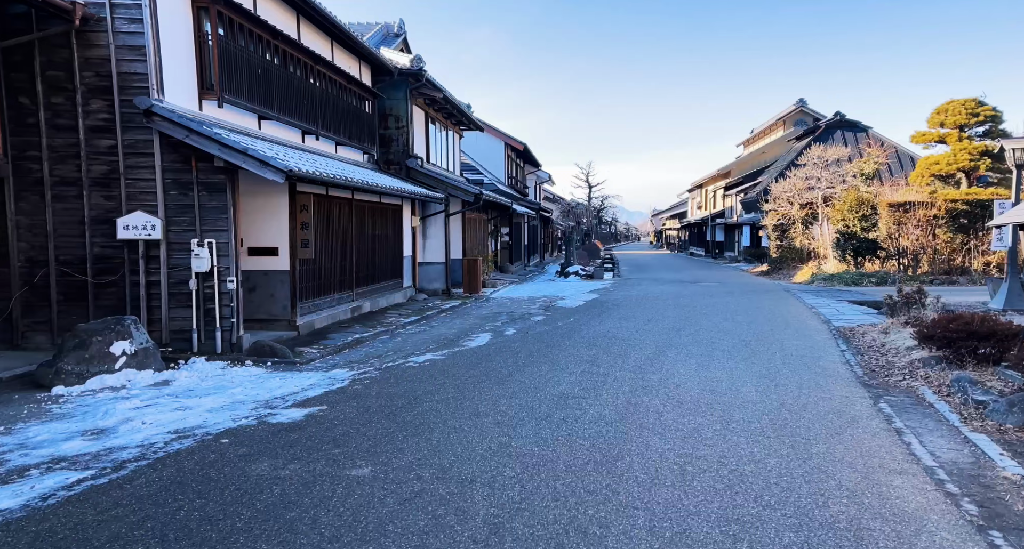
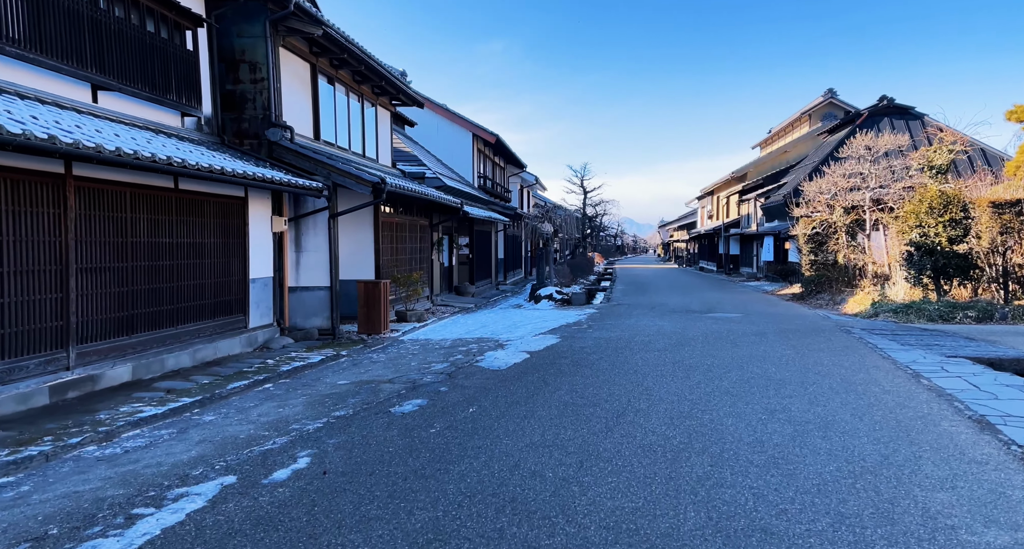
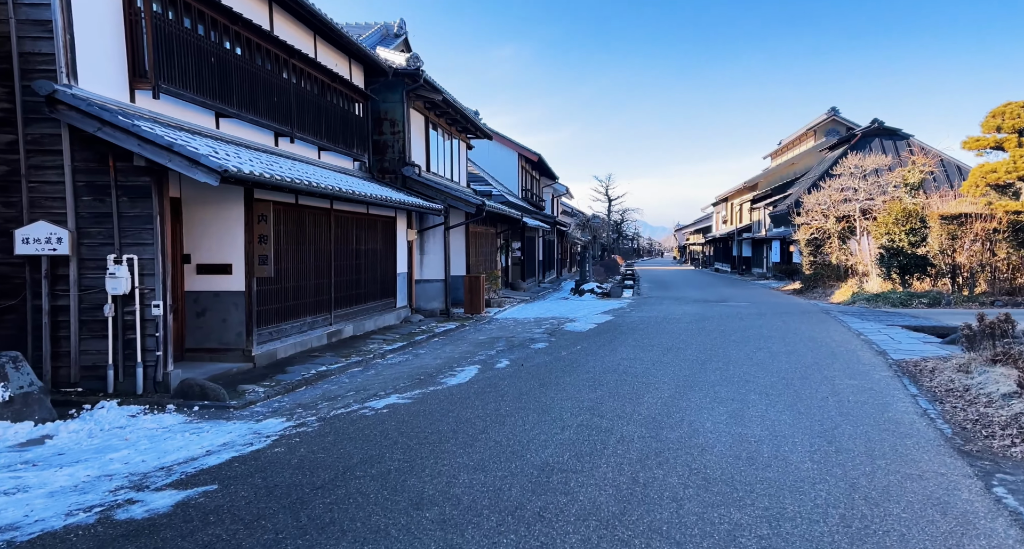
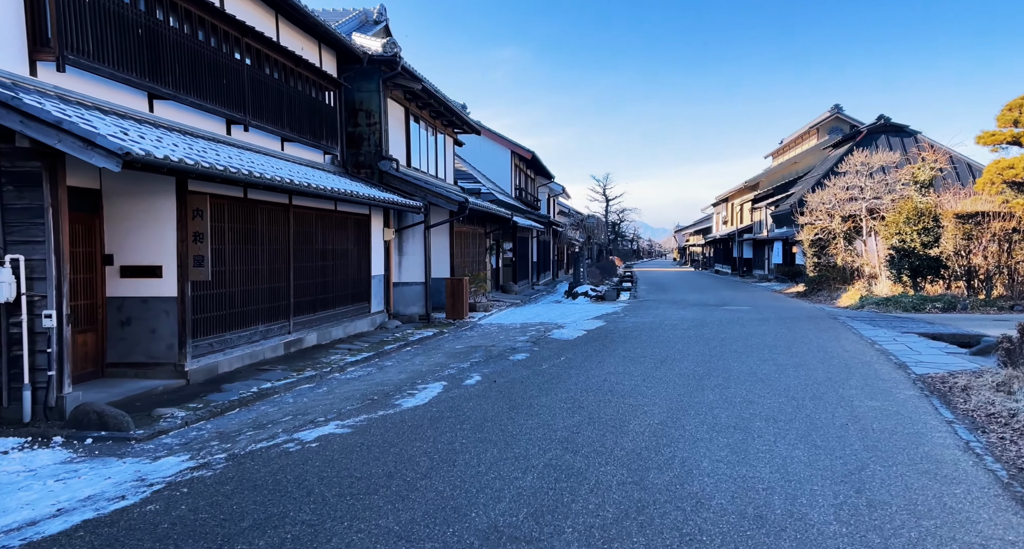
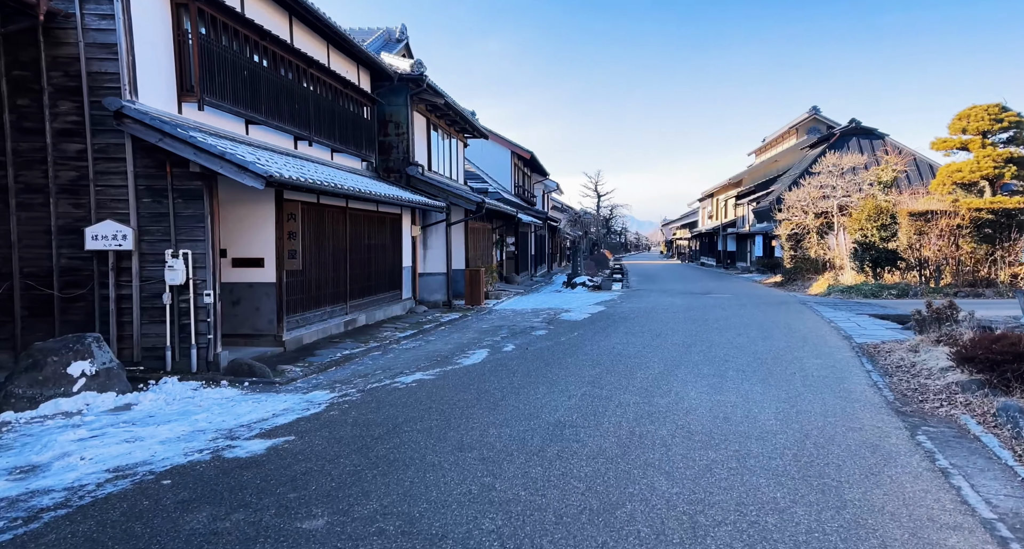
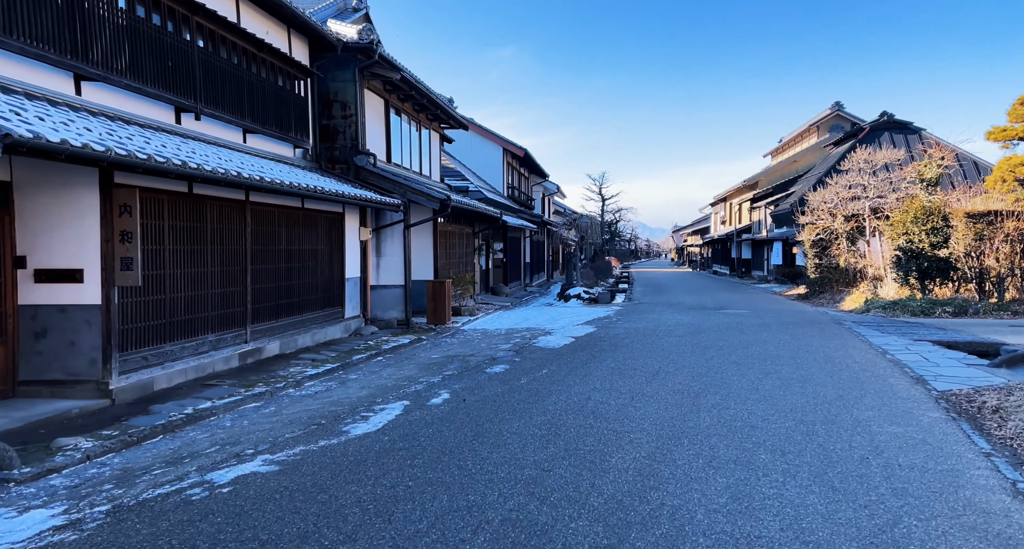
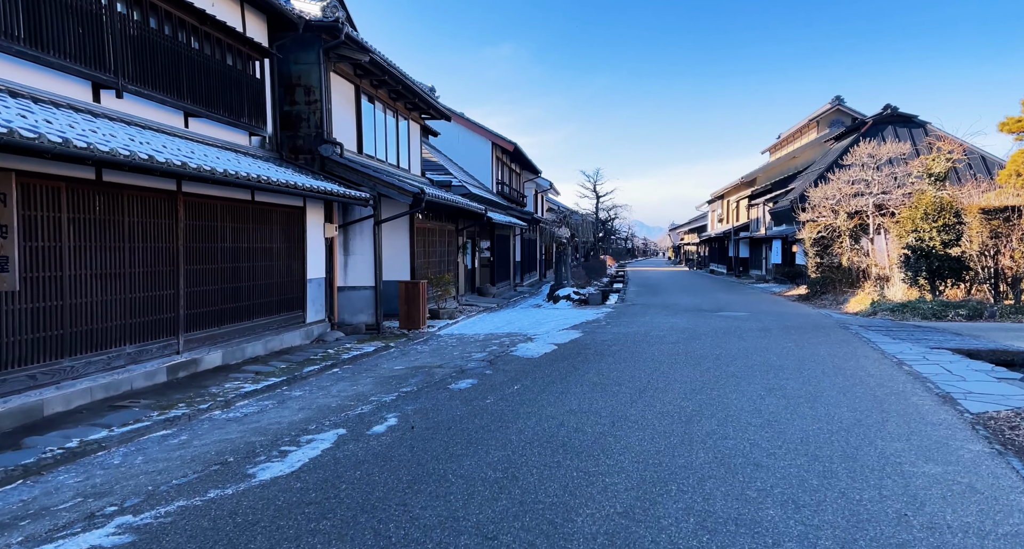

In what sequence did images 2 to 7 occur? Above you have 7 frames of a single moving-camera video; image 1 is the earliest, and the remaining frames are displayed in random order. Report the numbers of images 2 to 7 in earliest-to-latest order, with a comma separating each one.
5, 3, 4, 6, 7, 2
